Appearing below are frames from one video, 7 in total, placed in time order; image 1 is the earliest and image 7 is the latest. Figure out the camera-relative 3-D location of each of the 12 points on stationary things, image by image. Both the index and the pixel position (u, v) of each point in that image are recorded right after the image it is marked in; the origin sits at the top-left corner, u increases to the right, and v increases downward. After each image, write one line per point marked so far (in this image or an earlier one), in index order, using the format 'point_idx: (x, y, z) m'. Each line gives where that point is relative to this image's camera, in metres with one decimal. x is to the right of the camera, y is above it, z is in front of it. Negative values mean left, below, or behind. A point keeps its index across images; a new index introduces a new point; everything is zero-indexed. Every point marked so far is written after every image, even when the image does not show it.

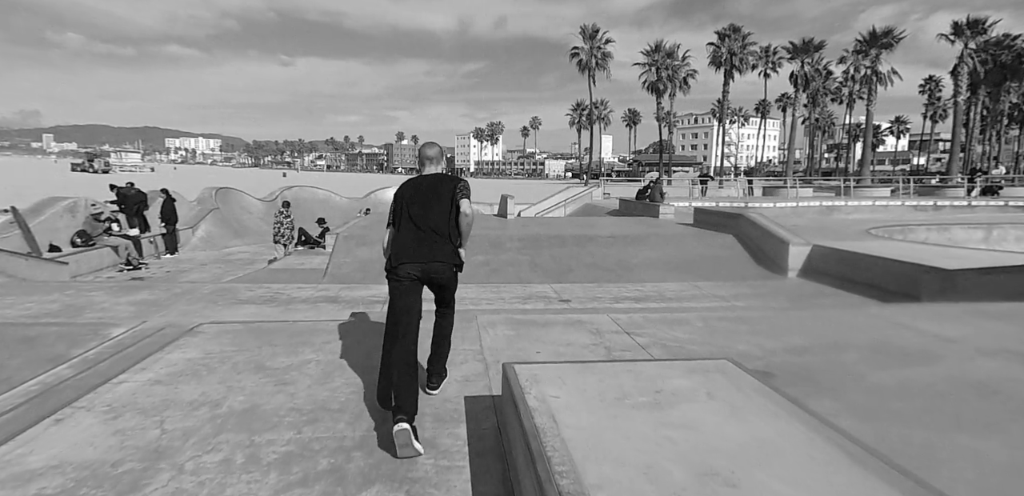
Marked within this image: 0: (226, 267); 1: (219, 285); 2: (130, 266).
0: (-6.9, -0.5, +10.9) m
1: (-4.8, -0.6, +7.4) m
2: (-8.2, -0.4, +9.7) m
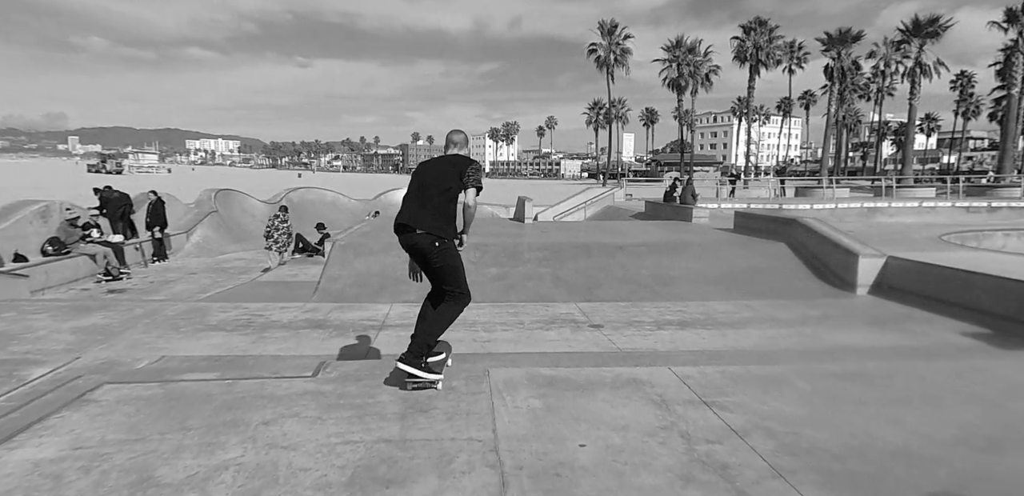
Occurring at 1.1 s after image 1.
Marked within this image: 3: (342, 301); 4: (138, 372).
0: (-6.5, -0.6, +10.0) m
1: (-4.5, -0.8, +6.4) m
2: (-7.8, -0.6, +8.8) m
3: (-2.6, -0.8, +6.8) m
4: (-3.2, -1.1, +3.8) m
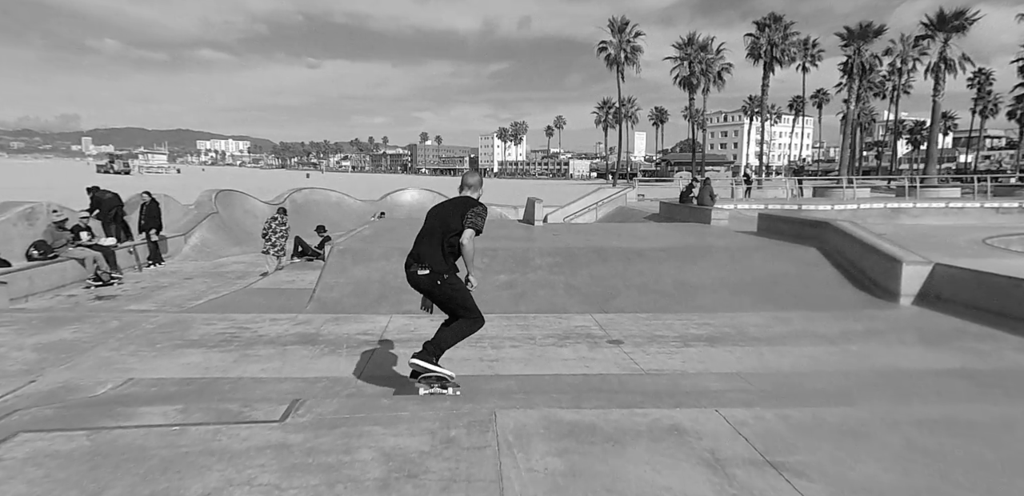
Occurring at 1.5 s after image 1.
0: (-6.3, -0.7, +9.5) m
1: (-4.4, -0.9, +5.9) m
2: (-7.7, -0.6, +8.4) m
3: (-2.4, -0.9, +6.3) m
4: (-3.1, -1.1, +3.3) m
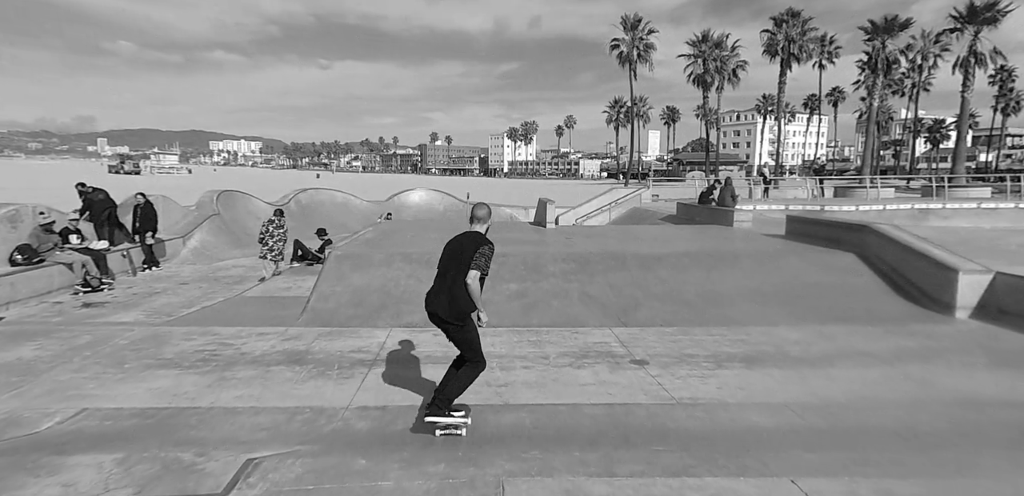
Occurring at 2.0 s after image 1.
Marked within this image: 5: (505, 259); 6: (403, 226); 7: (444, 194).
0: (-6.1, -0.8, +9.1) m
1: (-4.3, -0.9, +5.4) m
2: (-7.5, -0.7, +7.9) m
3: (-2.3, -1.0, +5.7) m
4: (-3.0, -1.2, +2.8) m
5: (-0.1, -0.2, +7.4) m
6: (-2.7, +0.5, +11.2) m
7: (-3.0, +2.3, +19.6) m
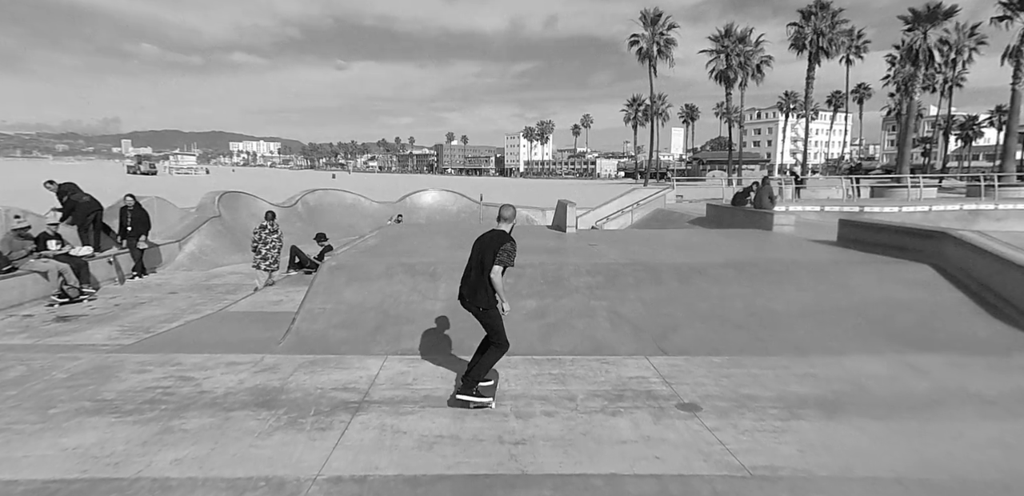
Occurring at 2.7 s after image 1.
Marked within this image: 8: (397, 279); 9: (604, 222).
0: (-5.8, -0.9, +8.3) m
1: (-4.1, -1.1, +4.6) m
2: (-7.2, -0.8, +7.3) m
3: (-2.1, -1.1, +4.9) m
4: (-2.9, -1.4, +2.0) m
5: (+0.1, -0.3, +6.4) m
6: (-2.3, +0.4, +10.4) m
7: (-2.3, +2.2, +18.7) m
8: (-1.5, -0.4, +6.1) m
9: (+3.6, +1.0, +17.5) m
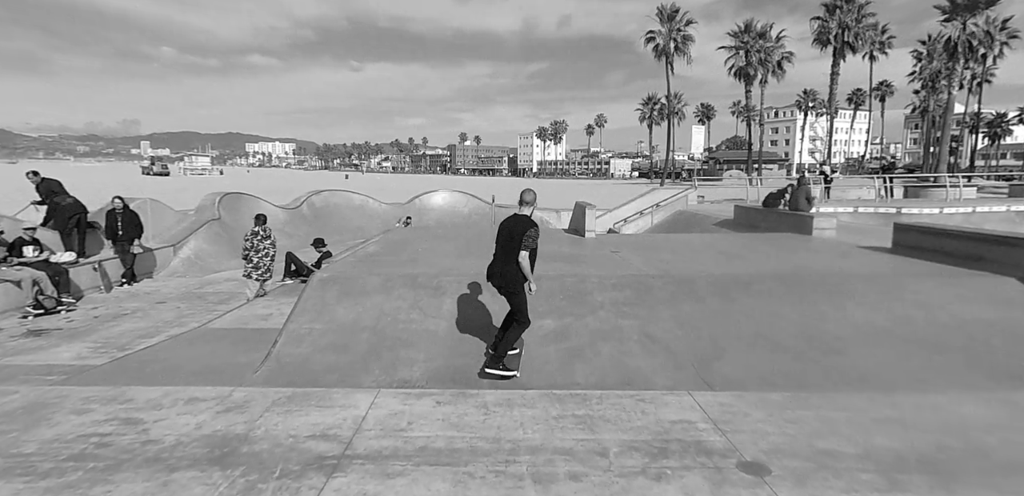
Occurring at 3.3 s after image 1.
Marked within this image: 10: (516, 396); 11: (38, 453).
0: (-5.6, -1.0, +7.7) m
1: (-3.9, -1.2, +4.0) m
2: (-7.0, -0.9, +6.7) m
3: (-1.9, -1.2, +4.2) m
4: (-2.9, -1.5, +1.3) m
5: (+0.3, -0.4, +5.6) m
6: (-2.0, +0.3, +9.7) m
7: (-1.8, +2.1, +18.0) m
8: (-1.4, -0.5, +5.3) m
9: (+4.1, +0.9, +16.6) m
10: (0.0, -1.3, +4.0) m
11: (-3.0, -1.3, +2.9) m
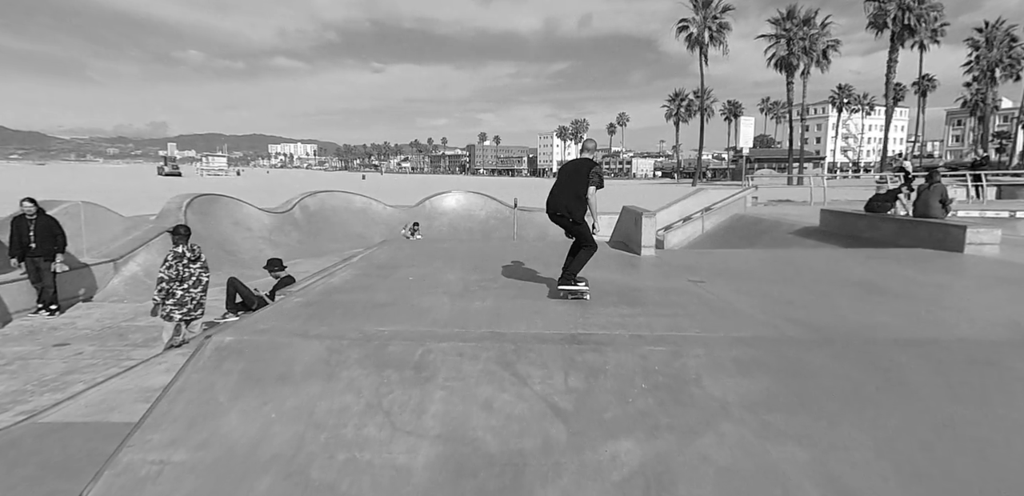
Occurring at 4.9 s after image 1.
0: (-5.2, -1.3, +5.5) m
1: (-3.7, -1.5, +1.7) m
2: (-6.7, -1.2, +4.5) m
3: (-1.7, -1.5, +1.8) m
4: (-2.8, -1.8, -1.1) m
5: (+0.6, -0.7, +3.1) m
6: (-1.6, 0.0, +7.3) m
7: (-0.9, +1.7, +15.6) m
8: (-1.1, -0.8, +2.9) m
9: (+4.9, +0.5, +14.0) m
10: (+0.2, -1.6, +1.5) m
11: (-2.9, -1.6, +0.6) m
